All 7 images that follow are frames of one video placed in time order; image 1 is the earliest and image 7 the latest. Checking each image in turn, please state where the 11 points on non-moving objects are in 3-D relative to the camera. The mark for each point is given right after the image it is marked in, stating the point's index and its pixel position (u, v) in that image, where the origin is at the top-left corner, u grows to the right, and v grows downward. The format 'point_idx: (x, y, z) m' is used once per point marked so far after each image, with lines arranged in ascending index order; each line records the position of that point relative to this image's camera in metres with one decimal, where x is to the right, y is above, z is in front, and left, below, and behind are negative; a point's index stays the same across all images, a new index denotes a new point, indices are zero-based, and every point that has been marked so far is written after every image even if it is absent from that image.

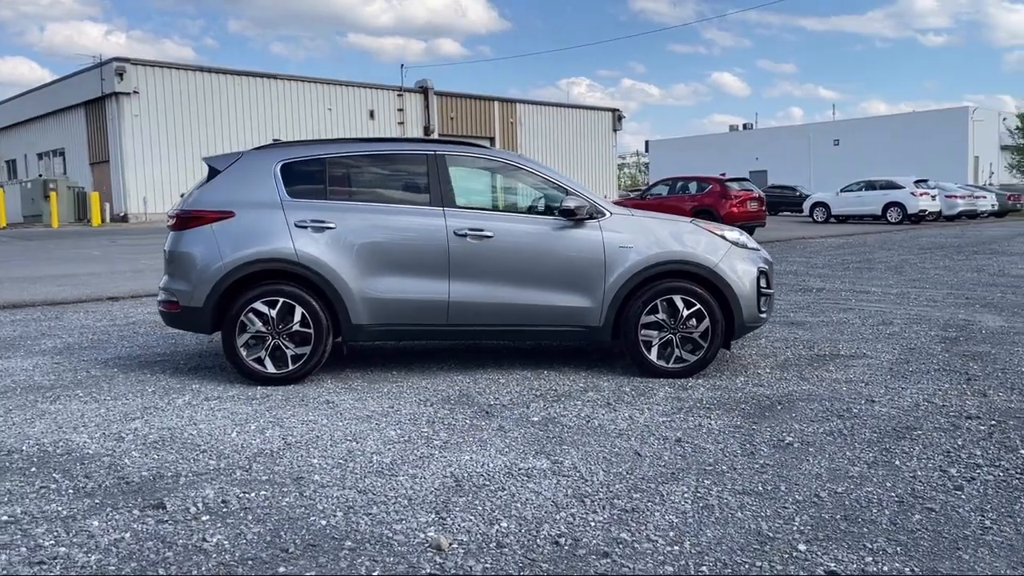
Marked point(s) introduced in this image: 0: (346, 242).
0: (-1.2, +0.3, +6.4) m
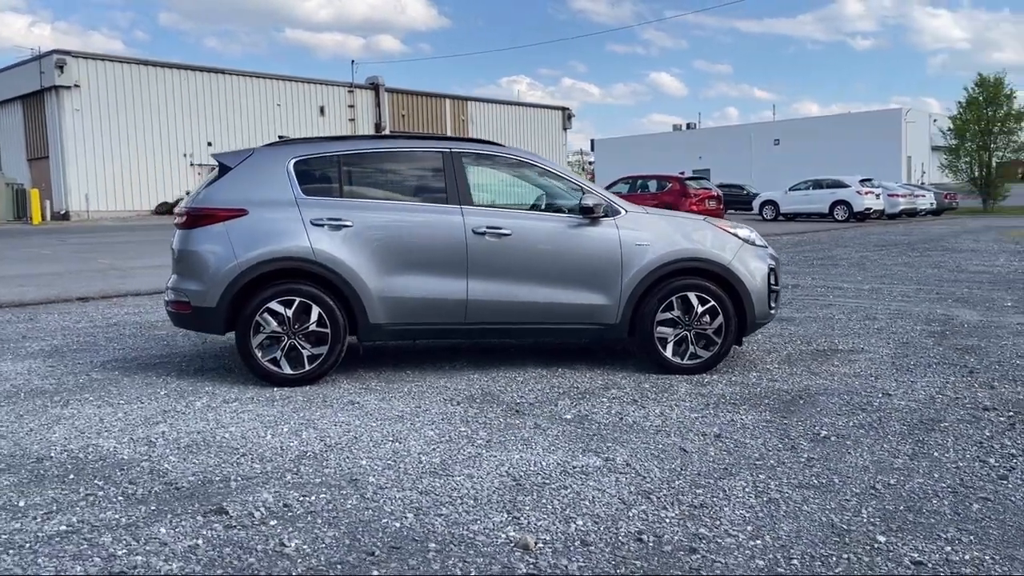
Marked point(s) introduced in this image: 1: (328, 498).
0: (-1.1, +0.3, +6.3) m
1: (-0.8, -0.9, +4.0) m
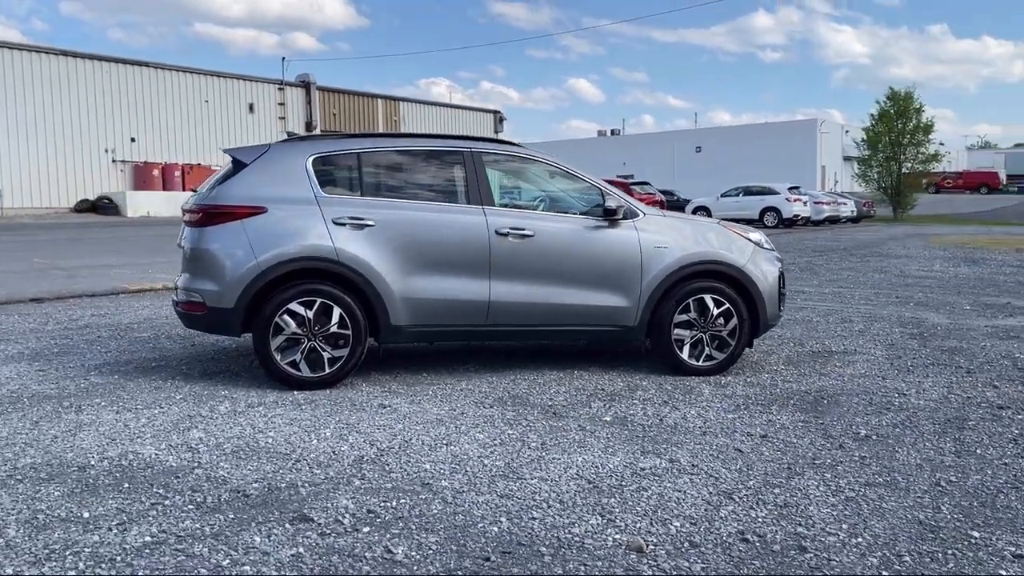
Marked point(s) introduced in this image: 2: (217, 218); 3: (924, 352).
0: (-0.9, +0.3, +6.2) m
1: (-0.4, -0.9, +3.9) m
2: (-2.0, +0.5, +6.1) m
3: (+3.7, -0.6, +8.0) m
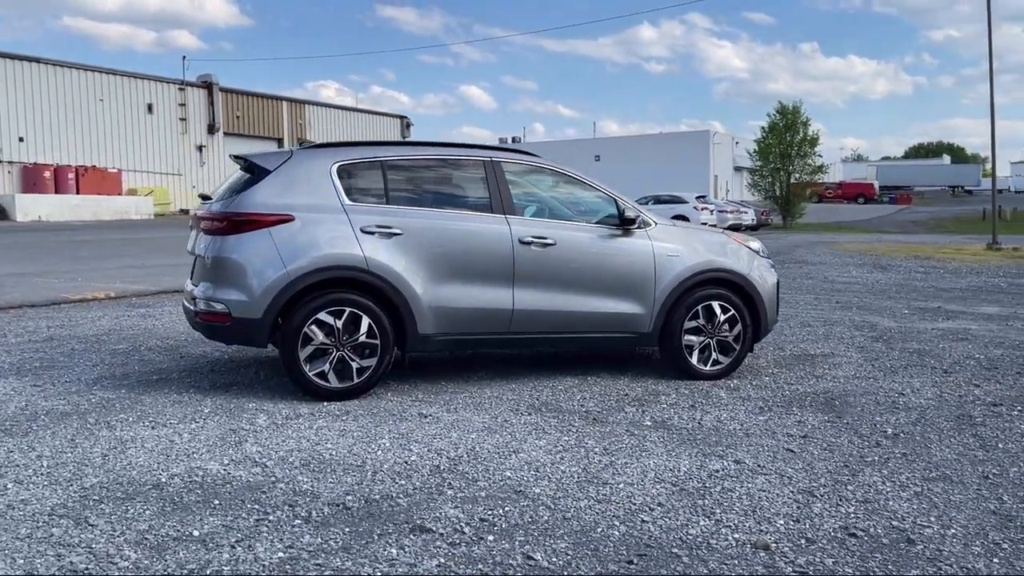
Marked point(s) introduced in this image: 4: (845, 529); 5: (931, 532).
0: (-0.7, +0.3, +6.2) m
1: (0.0, -1.0, +3.9) m
2: (-1.8, +0.4, +5.9) m
3: (+3.7, -0.6, +8.5) m
4: (+1.4, -1.0, +3.8) m
5: (+1.8, -1.0, +3.8) m
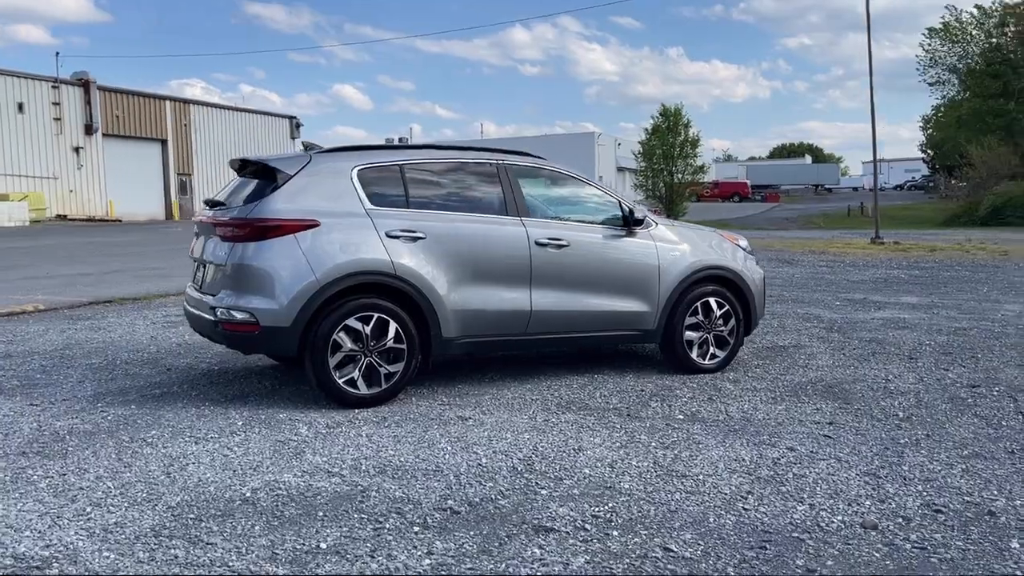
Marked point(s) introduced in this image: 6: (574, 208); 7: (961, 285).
0: (-0.5, +0.3, +6.1) m
1: (+0.5, -1.0, +4.0) m
2: (-1.6, +0.4, +5.7) m
3: (+3.5, -0.6, +9.1) m
4: (+1.9, -1.0, +4.1) m
5: (+2.3, -1.0, +4.1) m
6: (+0.5, +0.6, +6.9) m
7: (+7.9, +0.1, +15.7) m
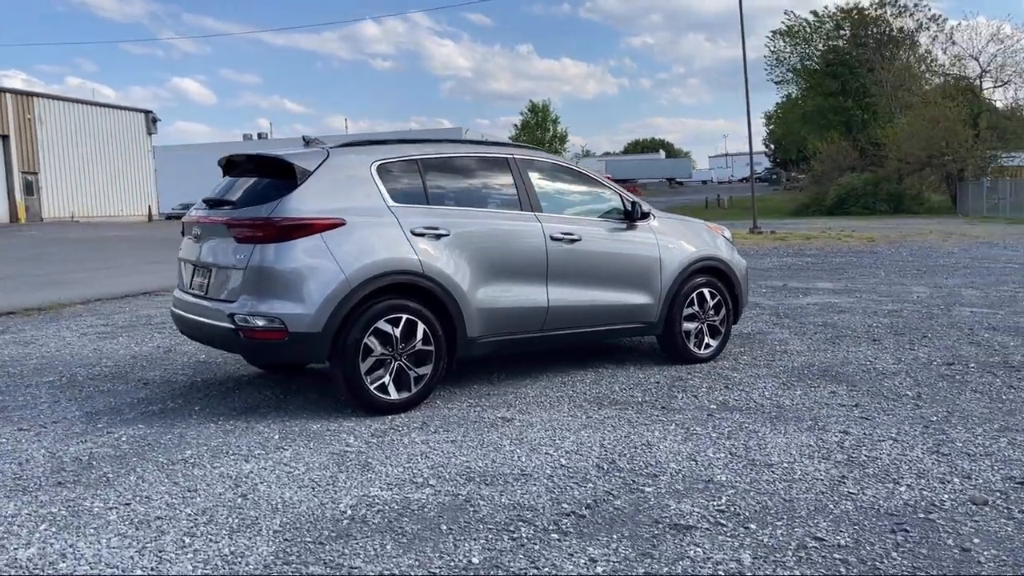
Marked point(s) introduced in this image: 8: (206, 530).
0: (-0.4, +0.3, +5.9) m
1: (+1.0, -1.0, +4.0) m
2: (-1.4, +0.3, +5.4) m
3: (+3.2, -0.4, +9.5) m
4: (+2.4, -0.9, +4.3) m
5: (+2.7, -0.9, +4.4) m
6: (+0.5, +0.7, +6.9) m
7: (+6.5, +0.3, +16.7) m
8: (-1.3, -1.0, +3.6) m
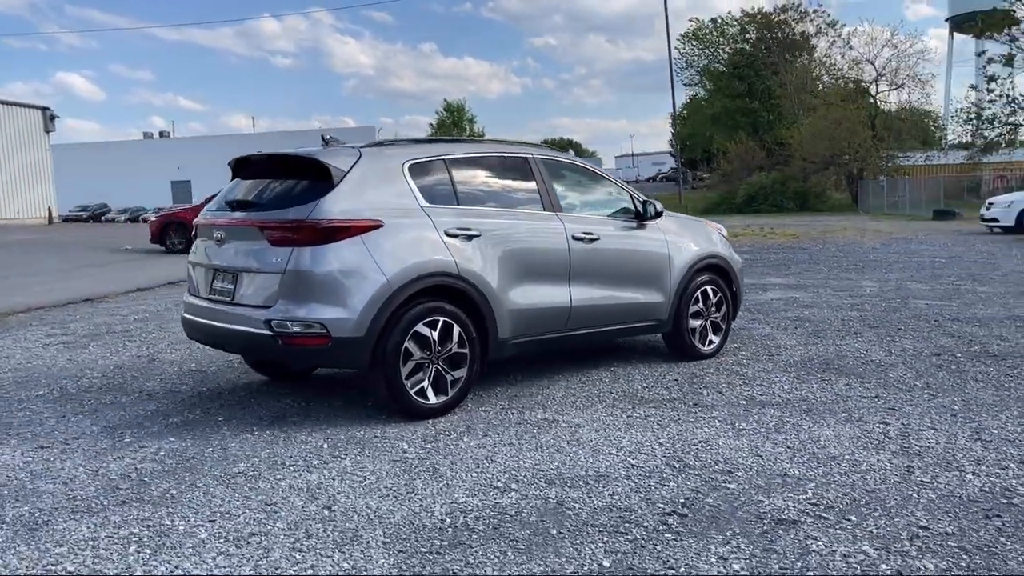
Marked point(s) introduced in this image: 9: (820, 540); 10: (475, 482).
0: (-0.1, +0.3, +5.9) m
1: (+1.4, -0.9, +4.1) m
2: (-1.1, +0.3, +5.2) m
3: (+3.0, -0.4, +9.7) m
4: (+2.8, -0.9, +4.5) m
5: (+3.1, -0.9, +4.6) m
6: (+0.6, +0.7, +6.9) m
7: (+5.6, +0.4, +17.3) m
8: (-0.8, -1.0, +3.5) m
9: (+1.2, -1.0, +3.5) m
10: (-0.2, -0.9, +4.3) m
